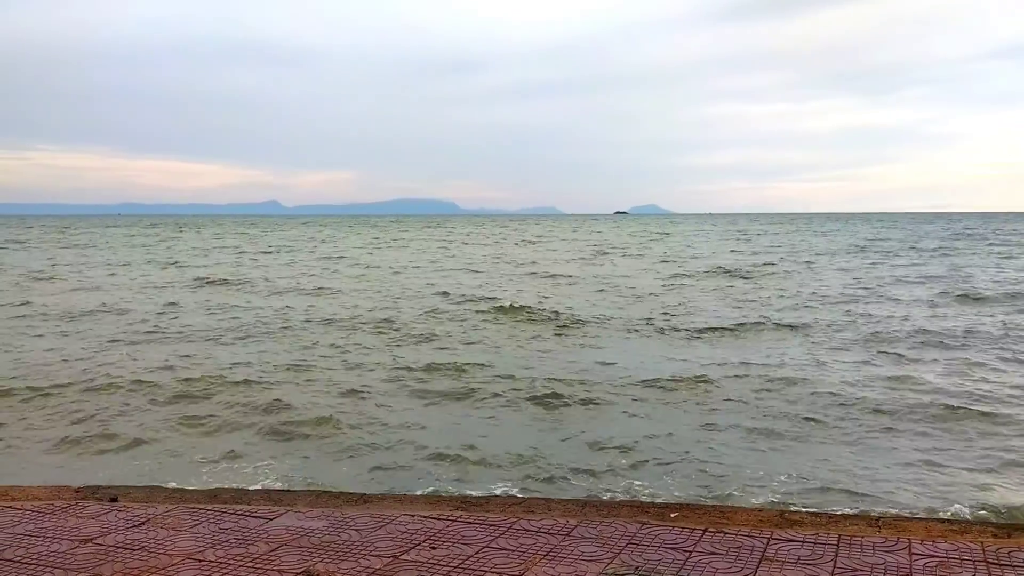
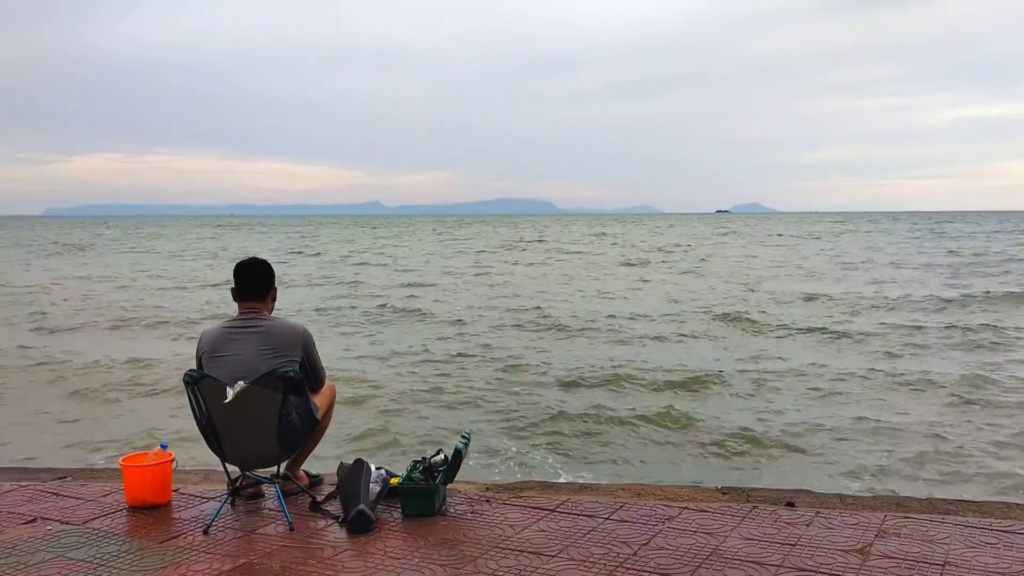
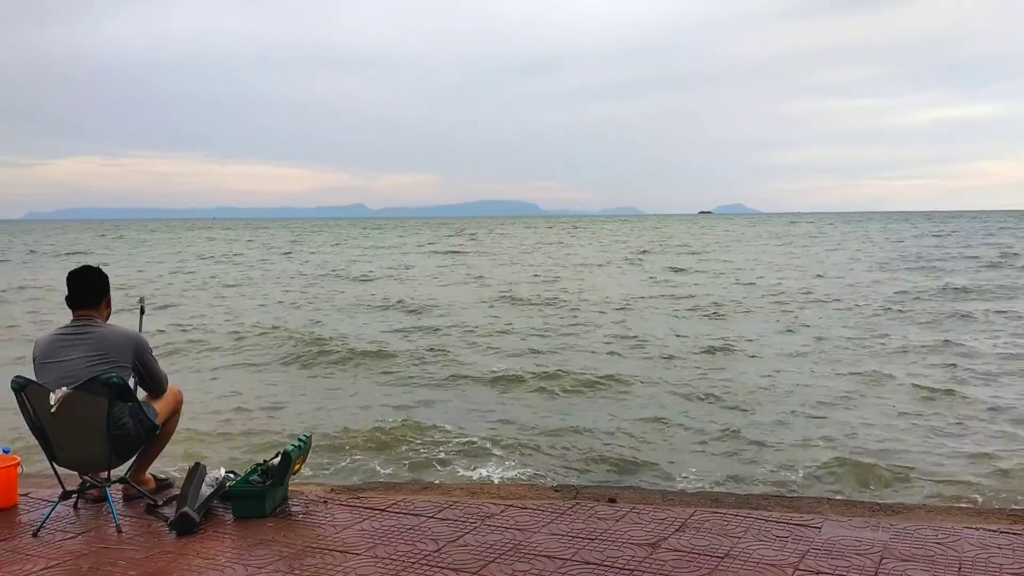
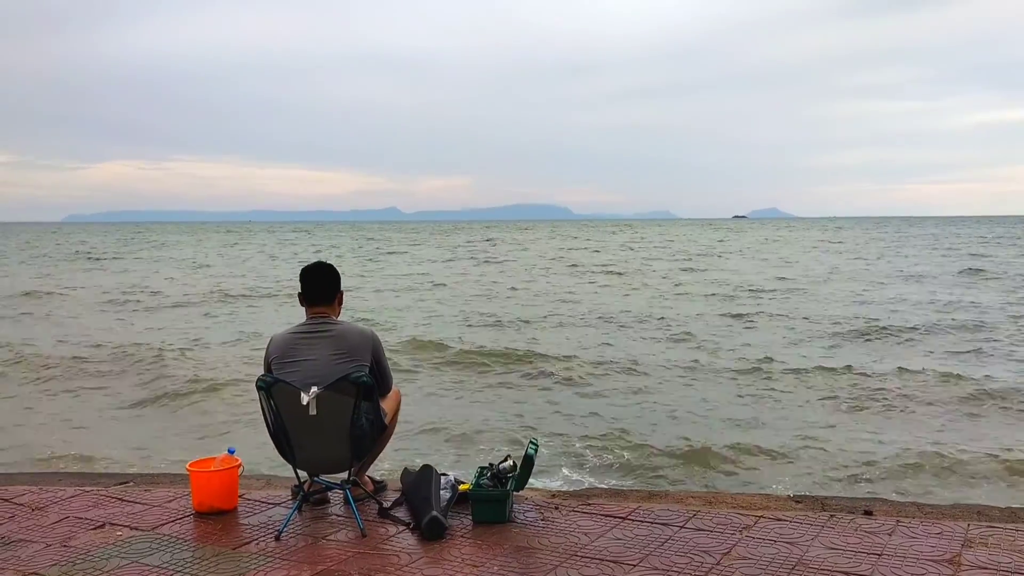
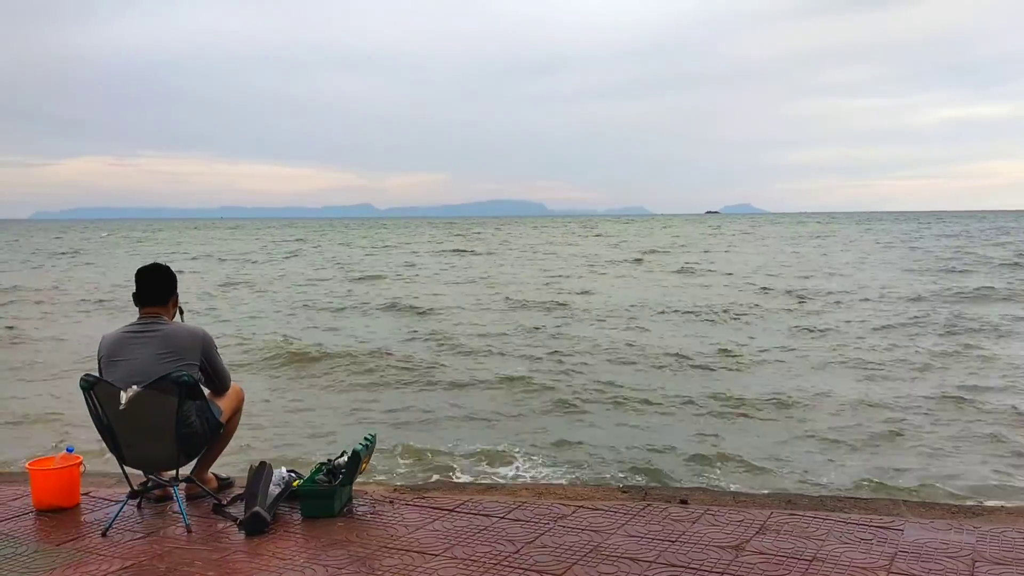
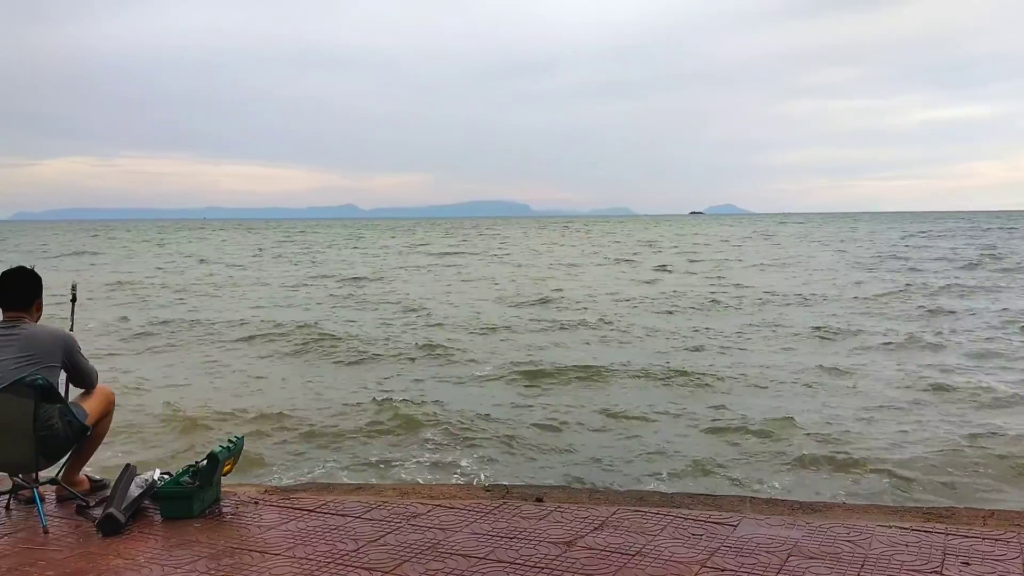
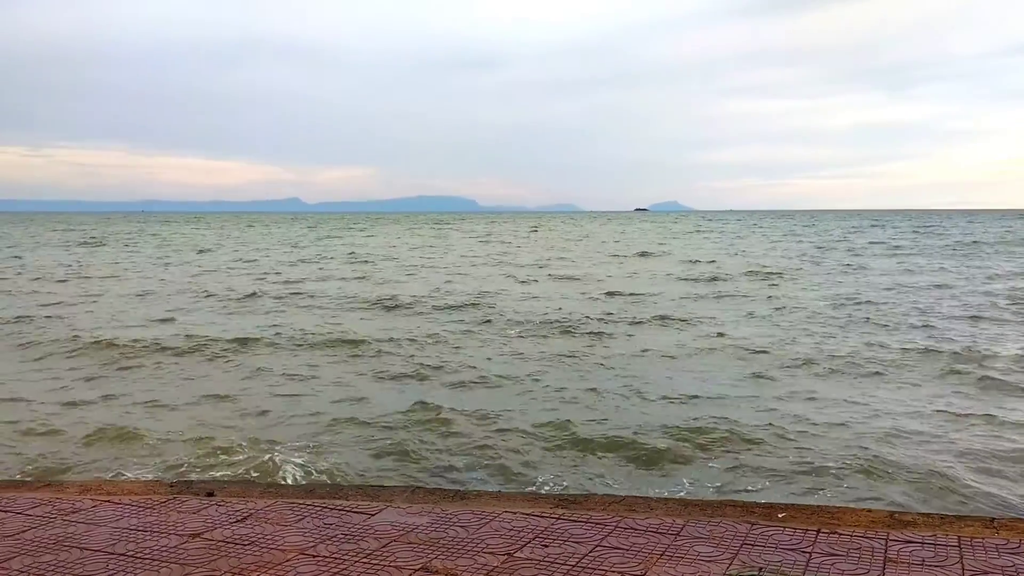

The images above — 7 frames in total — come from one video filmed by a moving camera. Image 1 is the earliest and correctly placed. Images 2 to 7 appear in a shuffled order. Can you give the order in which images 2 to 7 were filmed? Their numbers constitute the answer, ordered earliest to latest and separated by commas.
7, 6, 3, 5, 2, 4
